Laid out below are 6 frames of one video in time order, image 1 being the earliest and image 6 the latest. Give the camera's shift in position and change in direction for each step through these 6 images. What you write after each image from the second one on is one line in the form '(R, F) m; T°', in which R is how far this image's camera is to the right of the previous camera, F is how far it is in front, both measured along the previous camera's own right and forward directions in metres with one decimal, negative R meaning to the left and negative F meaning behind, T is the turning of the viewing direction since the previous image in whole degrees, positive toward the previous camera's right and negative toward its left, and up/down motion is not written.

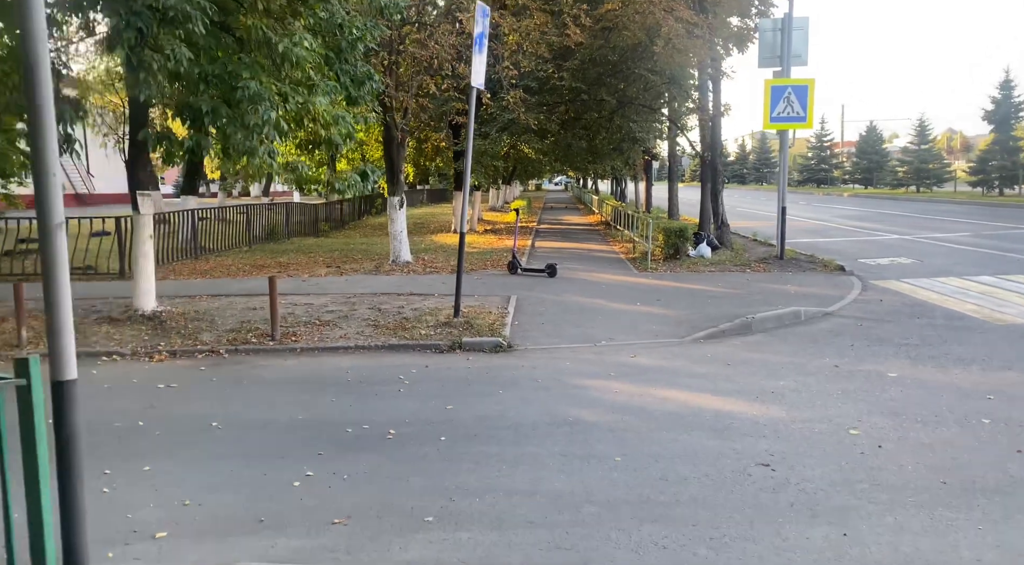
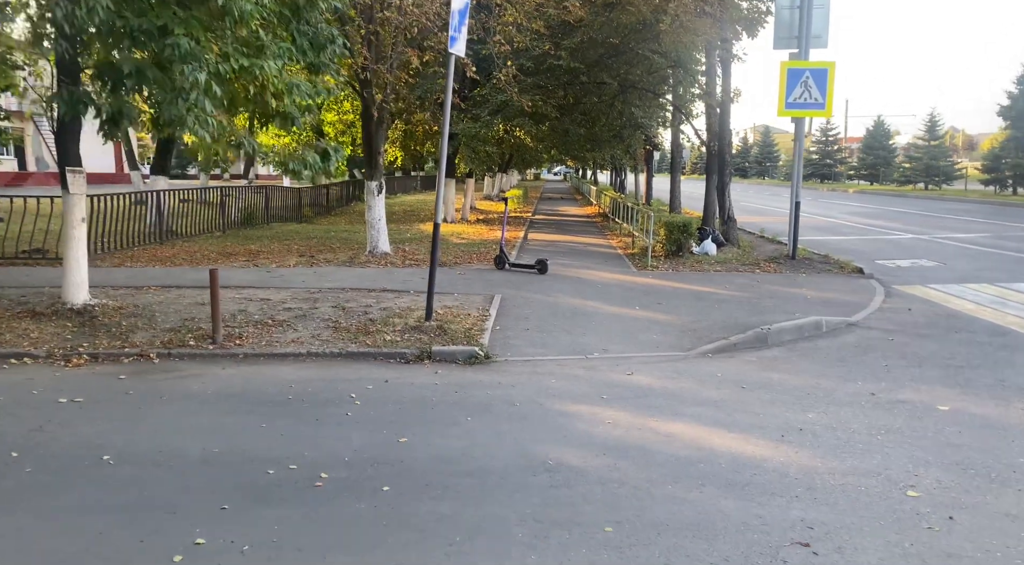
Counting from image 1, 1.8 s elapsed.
(+0.2, +1.4) m; 0°
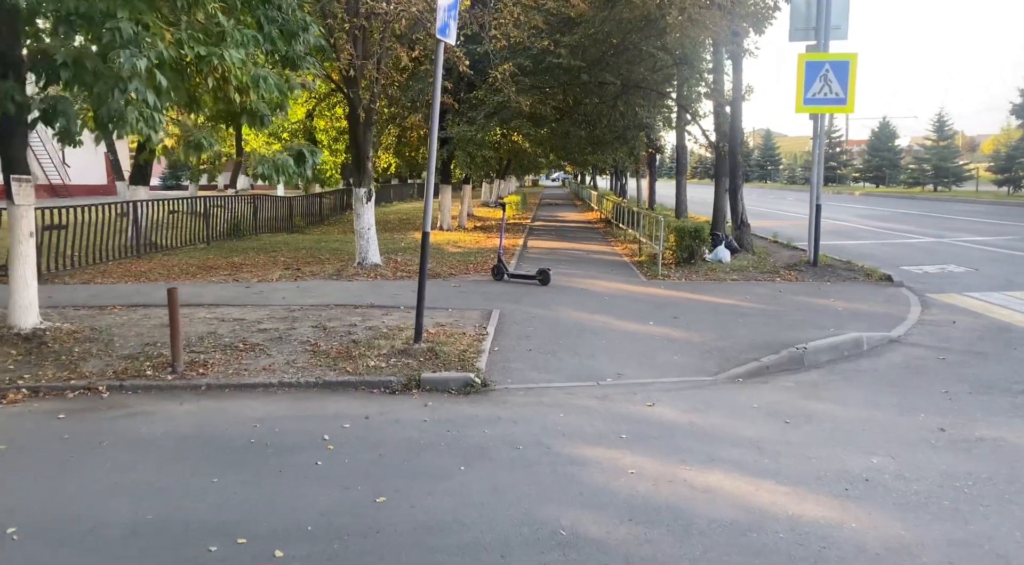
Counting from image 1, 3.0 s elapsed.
(0.0, +1.1) m; 0°
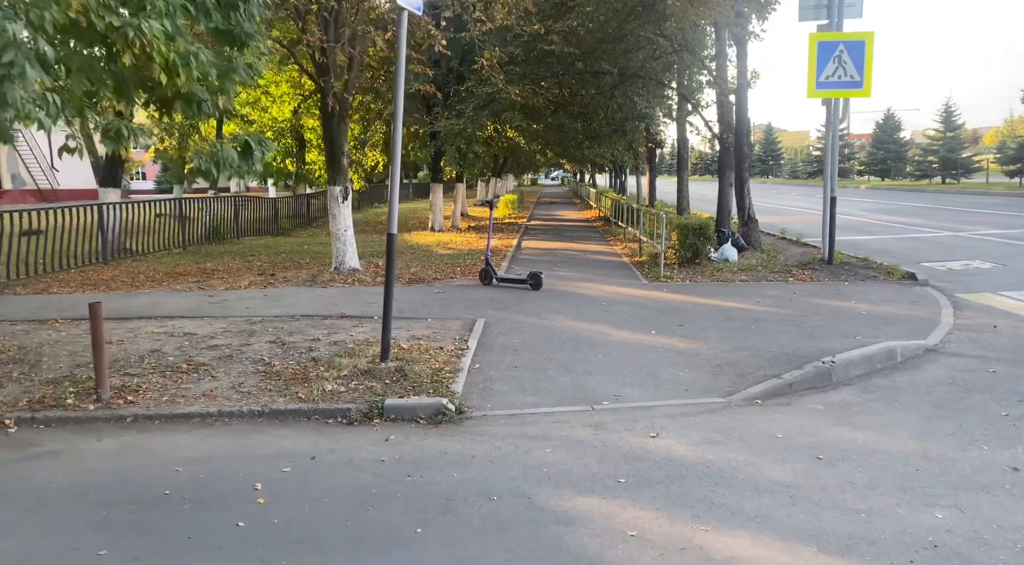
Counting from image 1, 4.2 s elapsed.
(+0.2, +1.1) m; 0°
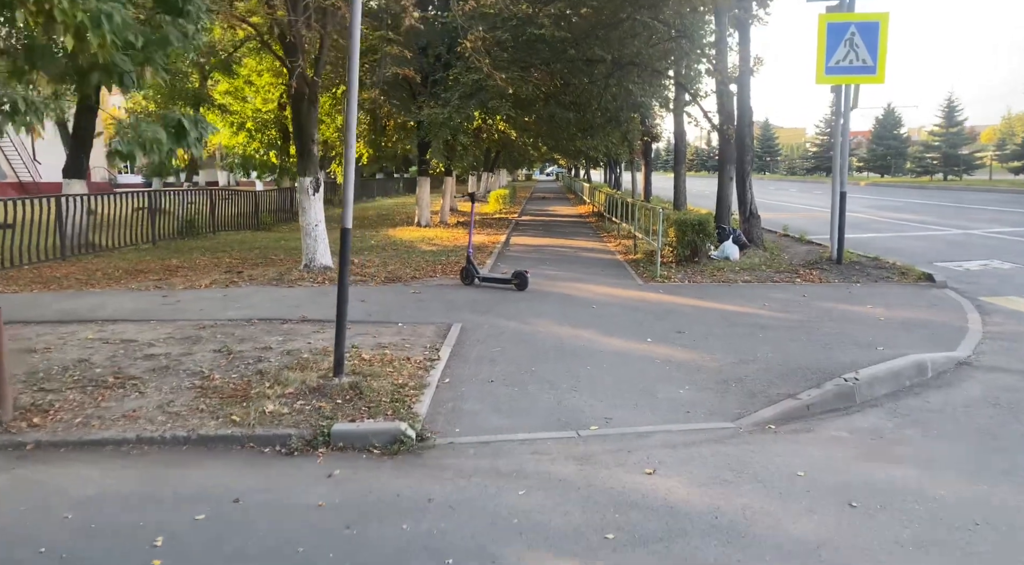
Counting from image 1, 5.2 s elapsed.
(+0.1, +1.0) m; 0°
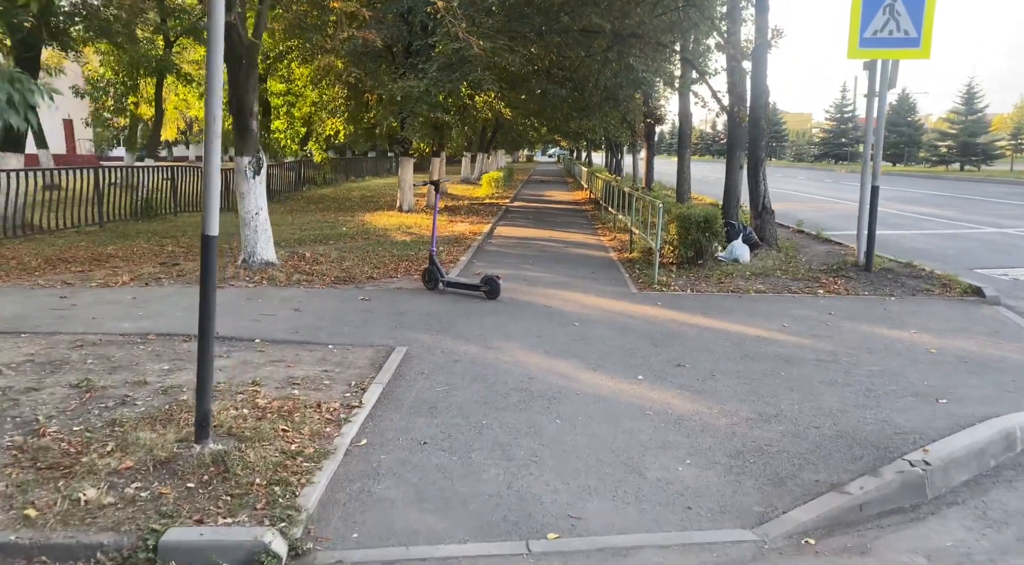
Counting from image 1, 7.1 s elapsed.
(+0.3, +1.8) m; 0°
